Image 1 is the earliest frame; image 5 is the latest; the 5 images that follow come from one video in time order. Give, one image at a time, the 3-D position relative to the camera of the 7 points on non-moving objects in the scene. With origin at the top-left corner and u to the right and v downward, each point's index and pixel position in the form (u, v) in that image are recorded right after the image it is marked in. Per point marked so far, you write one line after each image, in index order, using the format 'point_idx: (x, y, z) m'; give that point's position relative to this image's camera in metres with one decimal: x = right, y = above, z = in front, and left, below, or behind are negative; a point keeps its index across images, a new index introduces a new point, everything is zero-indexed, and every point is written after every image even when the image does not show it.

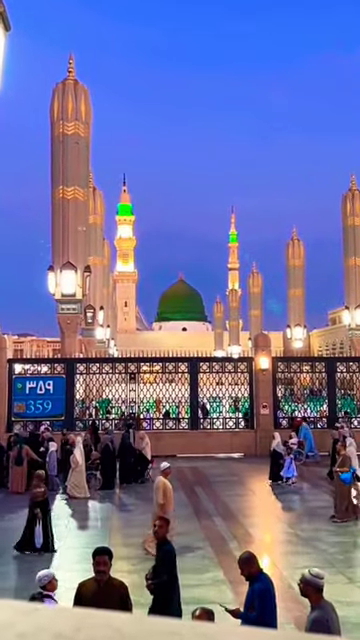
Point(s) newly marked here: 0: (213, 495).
0: (+0.8, -4.0, +18.0) m
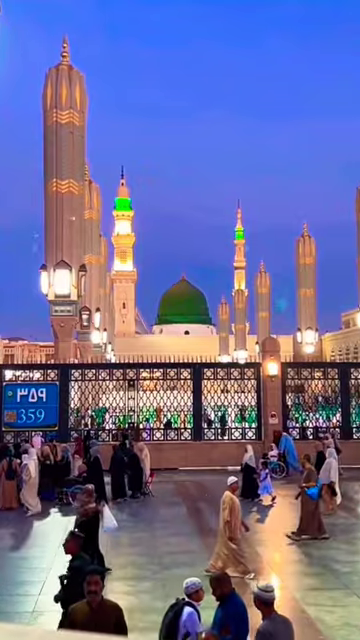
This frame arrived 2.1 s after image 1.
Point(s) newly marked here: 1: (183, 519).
0: (+0.8, -4.0, +16.4) m
1: (+0.1, -4.0, +15.9) m
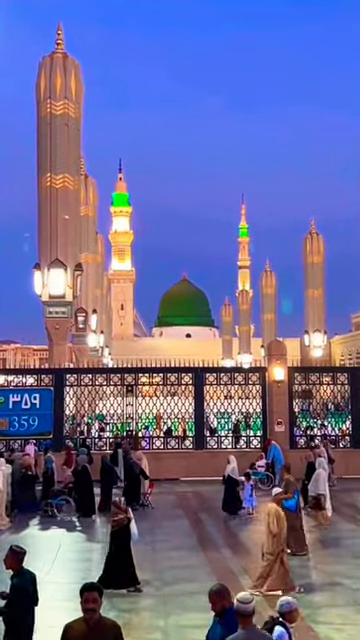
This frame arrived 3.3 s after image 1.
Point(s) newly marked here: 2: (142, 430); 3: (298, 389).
0: (+0.8, -4.1, +15.4) m
1: (+0.1, -4.0, +14.8) m
2: (-1.0, -2.8, +19.9) m
3: (+3.0, -1.8, +20.0) m
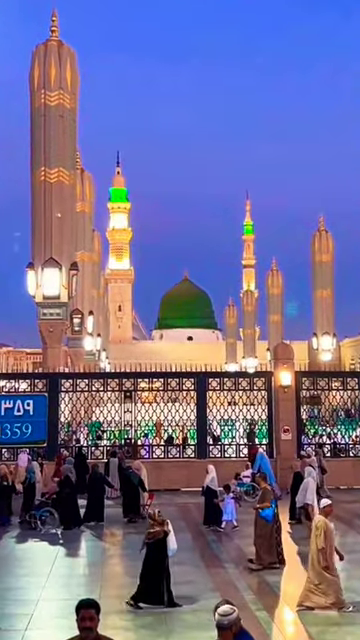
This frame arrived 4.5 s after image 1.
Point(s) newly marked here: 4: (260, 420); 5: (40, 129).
0: (+0.8, -4.1, +14.3) m
1: (+0.1, -4.0, +13.8) m
2: (-0.9, -2.9, +18.8) m
3: (+3.1, -1.8, +19.0) m
4: (+2.0, -2.5, +19.0) m
5: (-3.2, +4.4, +17.8) m
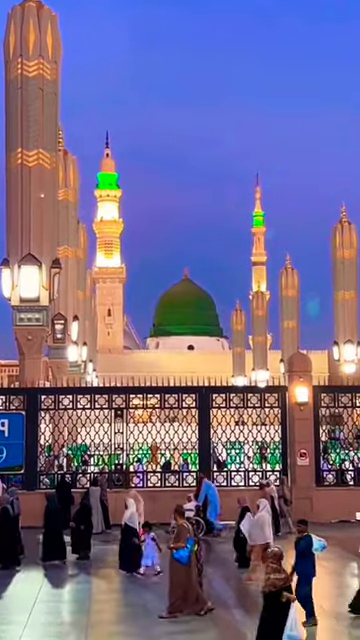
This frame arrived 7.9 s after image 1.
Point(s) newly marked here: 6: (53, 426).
0: (+0.8, -4.2, +11.7) m
1: (+0.1, -4.1, +11.2) m
2: (-1.0, -3.0, +16.3) m
3: (+3.1, -2.0, +16.4) m
4: (+1.9, -2.6, +16.4) m
5: (-3.2, +4.2, +15.3) m
6: (-2.6, -2.1, +15.9) m
